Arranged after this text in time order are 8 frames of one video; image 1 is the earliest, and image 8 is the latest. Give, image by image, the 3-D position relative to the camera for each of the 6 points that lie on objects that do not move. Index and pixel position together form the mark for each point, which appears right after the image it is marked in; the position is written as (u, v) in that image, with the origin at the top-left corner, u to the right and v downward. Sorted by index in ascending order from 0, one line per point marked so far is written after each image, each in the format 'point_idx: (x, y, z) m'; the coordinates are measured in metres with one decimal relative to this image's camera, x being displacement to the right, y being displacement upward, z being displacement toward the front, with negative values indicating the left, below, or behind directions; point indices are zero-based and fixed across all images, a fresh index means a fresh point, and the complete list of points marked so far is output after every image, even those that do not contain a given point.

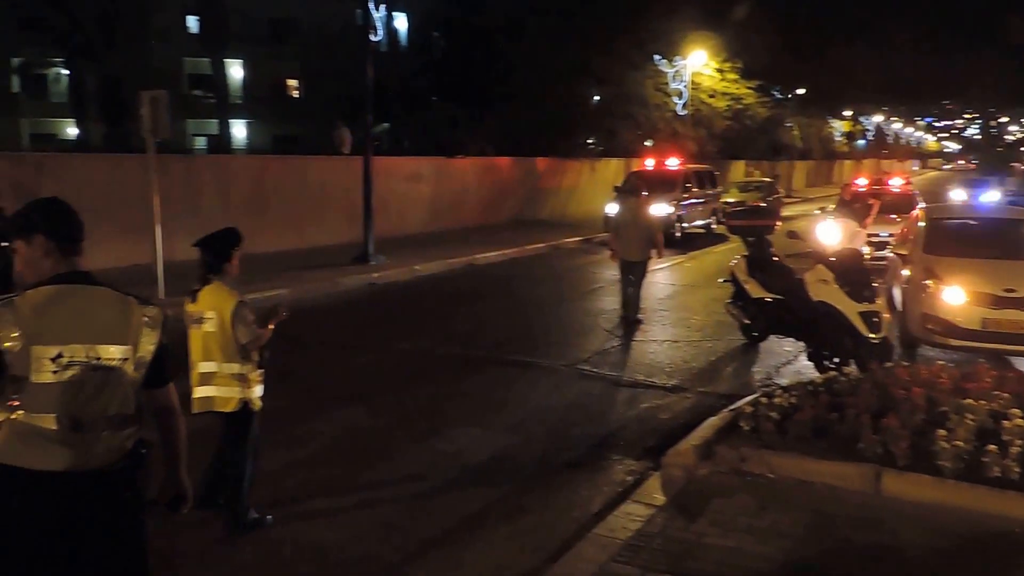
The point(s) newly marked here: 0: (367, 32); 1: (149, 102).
0: (-2.1, +3.8, +11.5) m
1: (-4.7, +2.4, +10.1) m
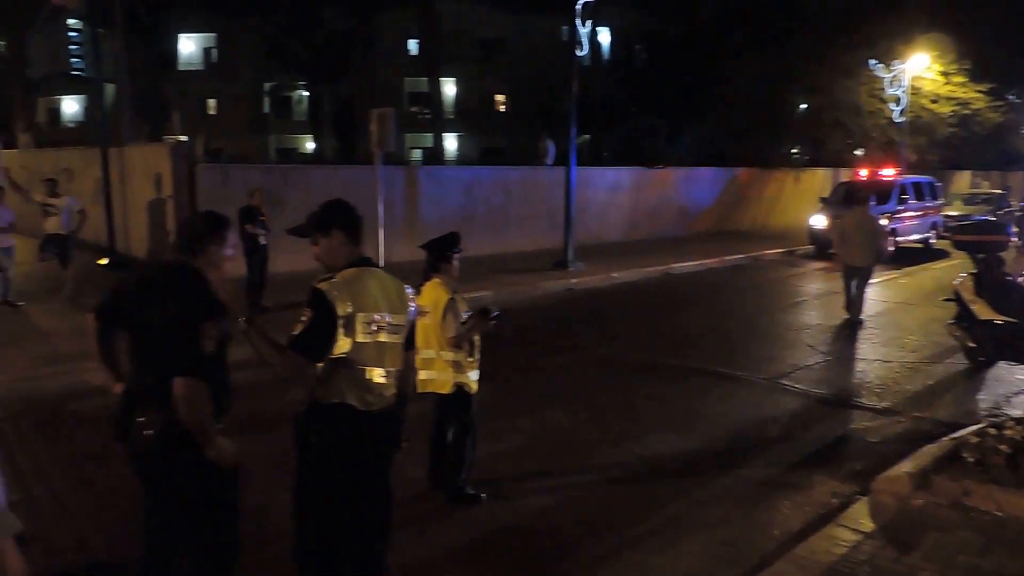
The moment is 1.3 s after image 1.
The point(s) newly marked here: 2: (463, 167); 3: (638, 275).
0: (+1.0, +3.7, +11.9) m
1: (-1.9, +2.4, +11.1) m
2: (-0.8, +2.8, +17.8) m
3: (+2.6, +0.3, +15.4) m
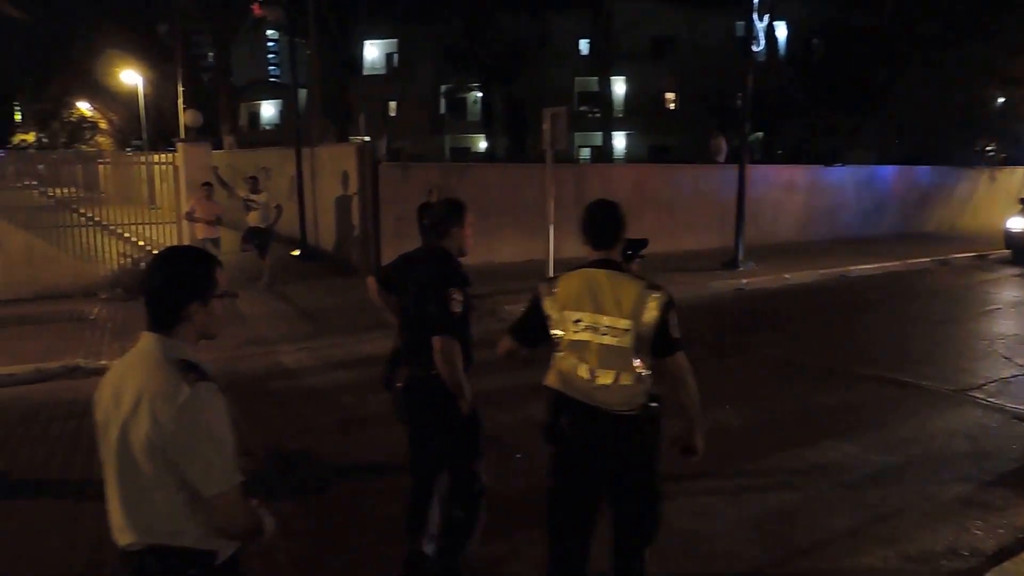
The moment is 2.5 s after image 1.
0: (+3.6, +3.7, +11.7) m
1: (+0.6, +2.5, +11.3) m
2: (+2.8, +2.8, +17.7) m
3: (+5.7, +0.2, +14.8) m
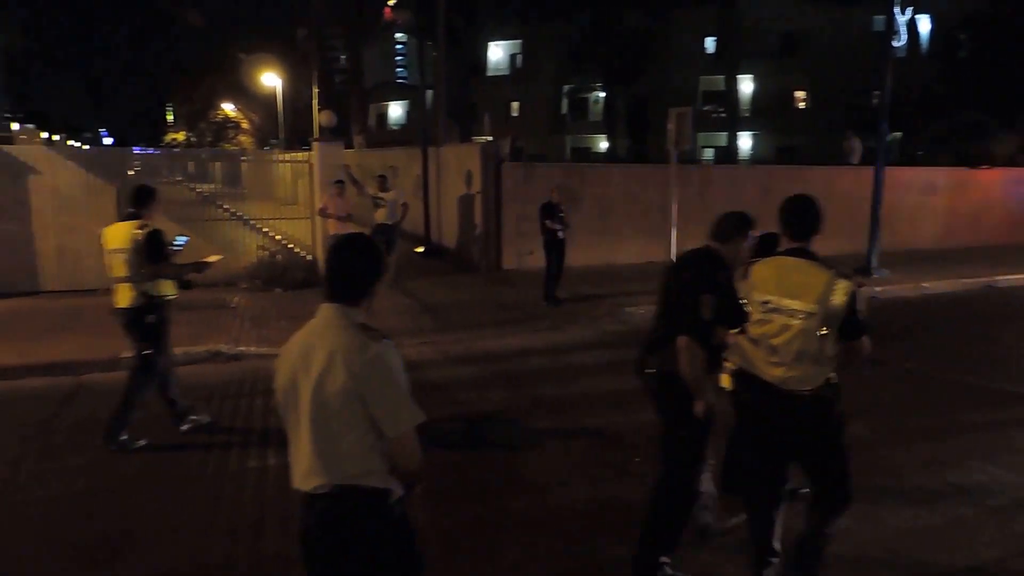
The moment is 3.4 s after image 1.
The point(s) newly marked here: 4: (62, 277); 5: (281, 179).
0: (+5.4, +3.6, +11.1) m
1: (+2.4, +2.5, +11.2) m
2: (+5.4, +2.7, +17.2) m
3: (+7.8, 0.0, +14.0) m
4: (-7.2, +0.2, +12.5) m
5: (-4.1, +1.9, +13.5) m
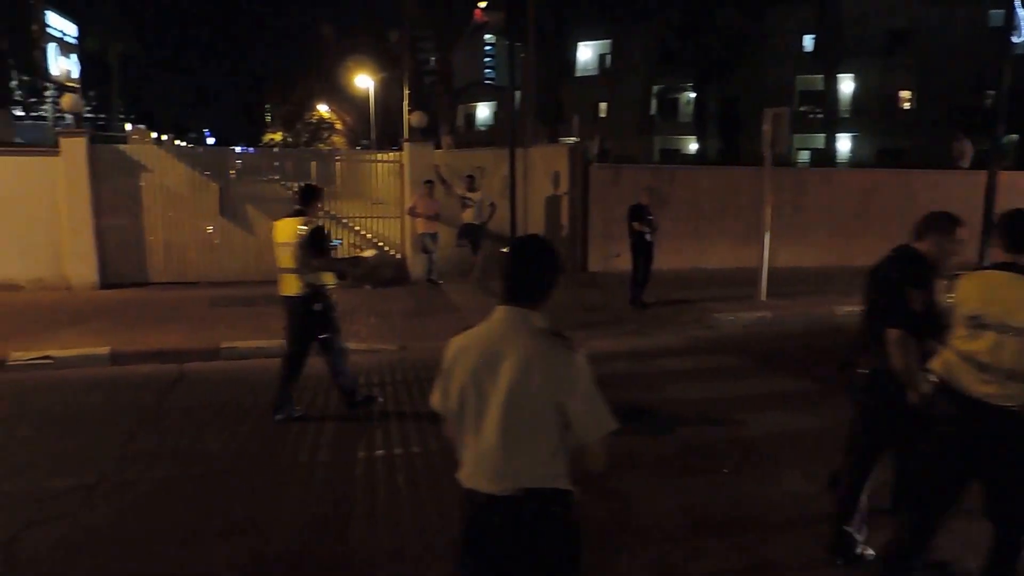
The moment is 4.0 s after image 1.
0: (+6.7, +3.4, +10.5) m
1: (+3.6, +2.4, +10.8) m
2: (+7.3, +2.5, +16.6) m
3: (+9.3, -0.2, +13.1) m
4: (-5.8, +0.3, +13.2) m
5: (-2.5, +2.0, +13.8) m
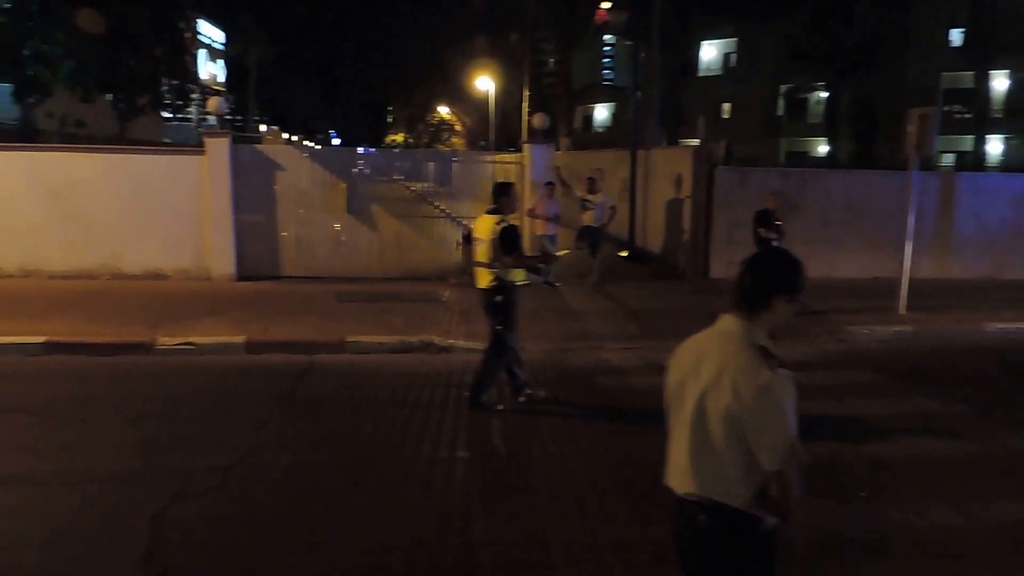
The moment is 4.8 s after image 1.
0: (+8.3, +3.2, +9.4) m
1: (+5.3, +2.2, +10.2) m
2: (+9.7, +2.3, +15.4) m
3: (+11.1, -0.5, +11.7) m
4: (-3.8, +0.4, +13.7) m
5: (-0.4, +2.0, +14.0) m
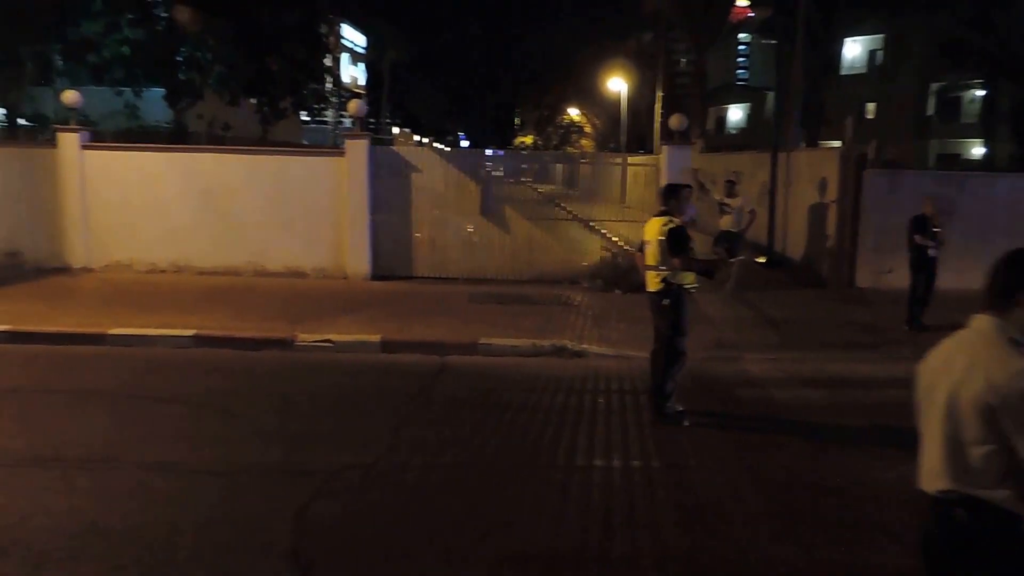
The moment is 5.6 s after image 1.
0: (+10.0, +3.0, +8.2) m
1: (+7.1, +2.0, +9.3) m
2: (+12.0, +2.0, +13.9) m
3: (+13.0, -0.8, +10.1) m
4: (-1.6, +0.4, +13.9) m
5: (+1.8, +1.9, +13.7) m
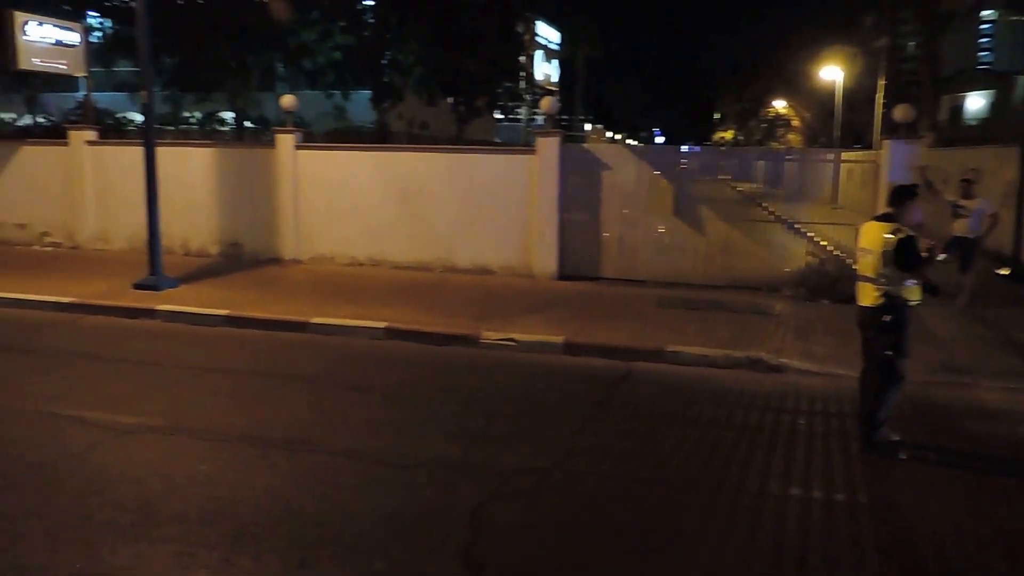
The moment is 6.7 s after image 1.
0: (+11.7, +2.6, +5.2) m
1: (+9.1, +1.7, +7.0) m
2: (+15.0, +1.4, +10.3) m
3: (+14.9, -1.3, +6.3) m
4: (+1.7, +0.4, +13.5) m
5: (+5.0, +1.7, +12.5) m
